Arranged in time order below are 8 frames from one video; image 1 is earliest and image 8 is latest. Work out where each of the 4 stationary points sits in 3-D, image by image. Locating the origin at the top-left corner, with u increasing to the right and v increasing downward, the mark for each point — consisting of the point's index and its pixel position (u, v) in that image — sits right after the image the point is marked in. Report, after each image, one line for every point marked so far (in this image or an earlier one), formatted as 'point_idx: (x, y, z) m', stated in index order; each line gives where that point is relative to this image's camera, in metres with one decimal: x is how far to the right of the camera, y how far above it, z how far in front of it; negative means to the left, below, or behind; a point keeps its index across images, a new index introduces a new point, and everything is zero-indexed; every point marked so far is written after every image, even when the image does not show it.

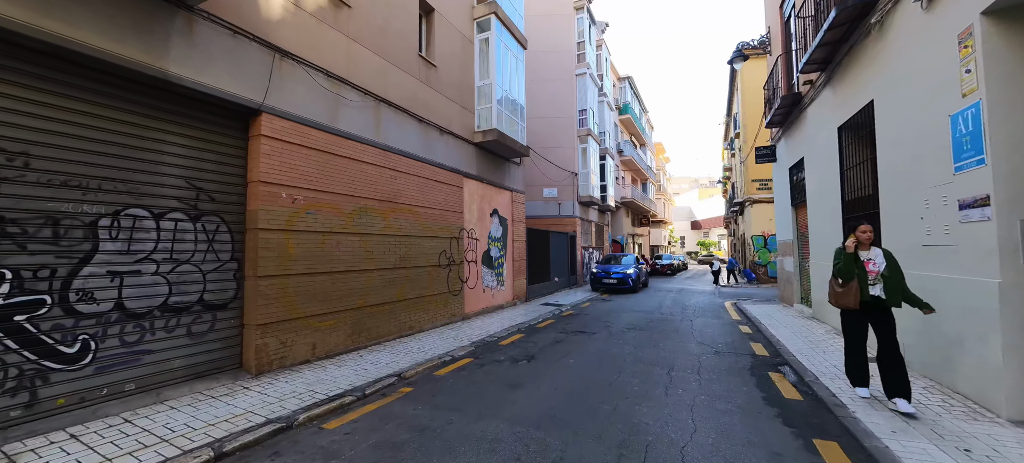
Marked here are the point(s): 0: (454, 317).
0: (-1.3, -1.9, +9.0) m
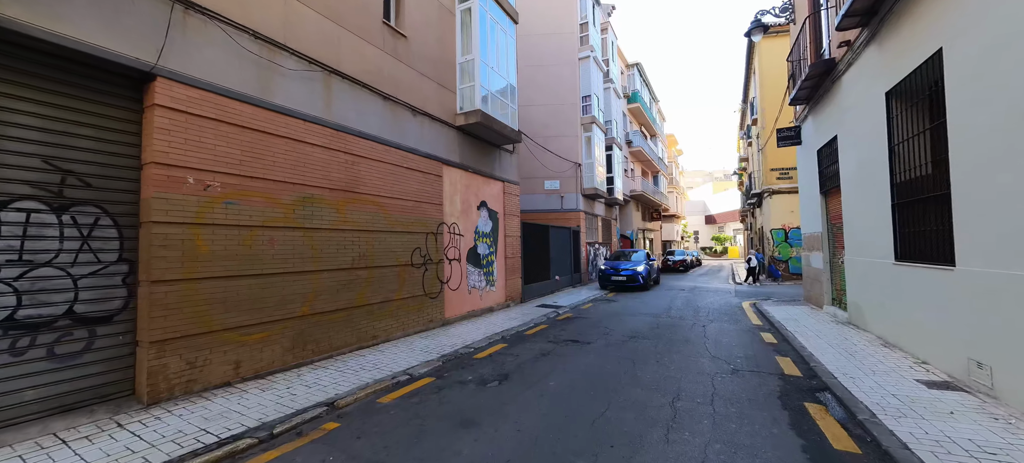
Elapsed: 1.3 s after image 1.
0: (-1.6, -1.8, +7.9) m
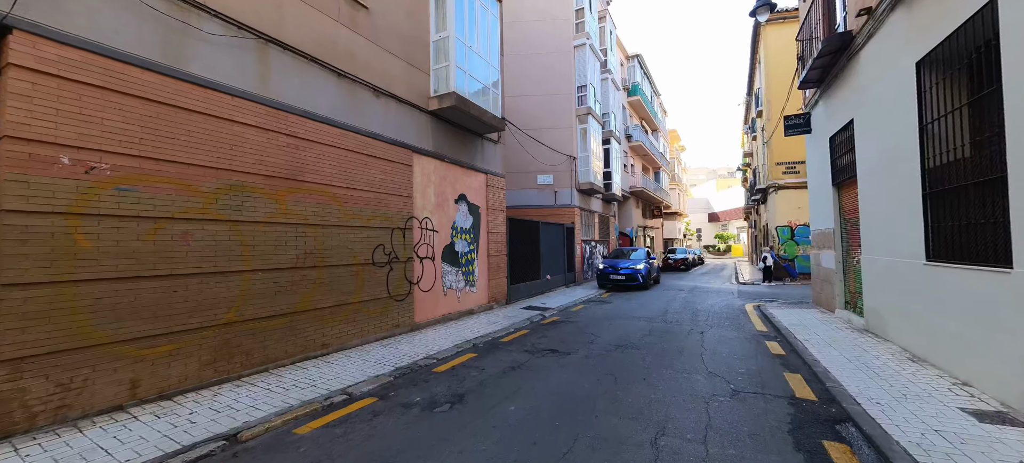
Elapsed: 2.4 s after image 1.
0: (-2.0, -1.7, +7.1) m
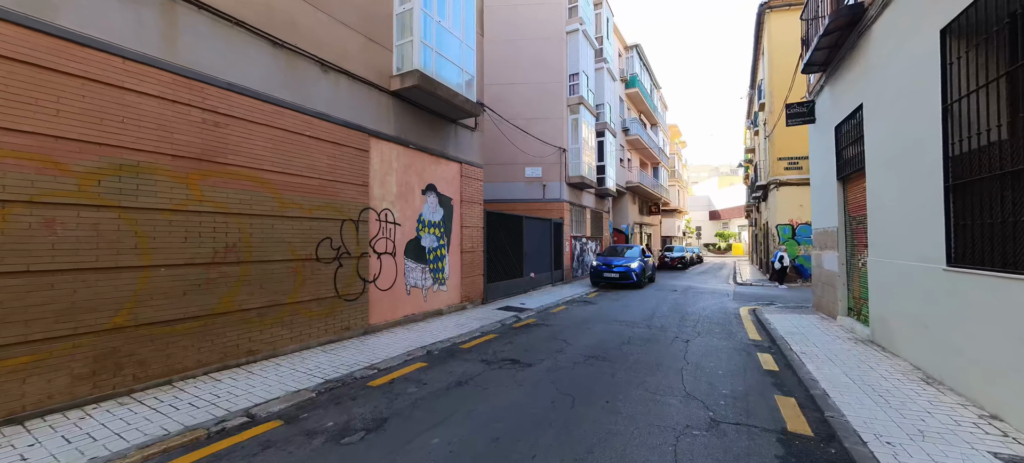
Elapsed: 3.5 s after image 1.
0: (-2.6, -1.6, +6.4) m
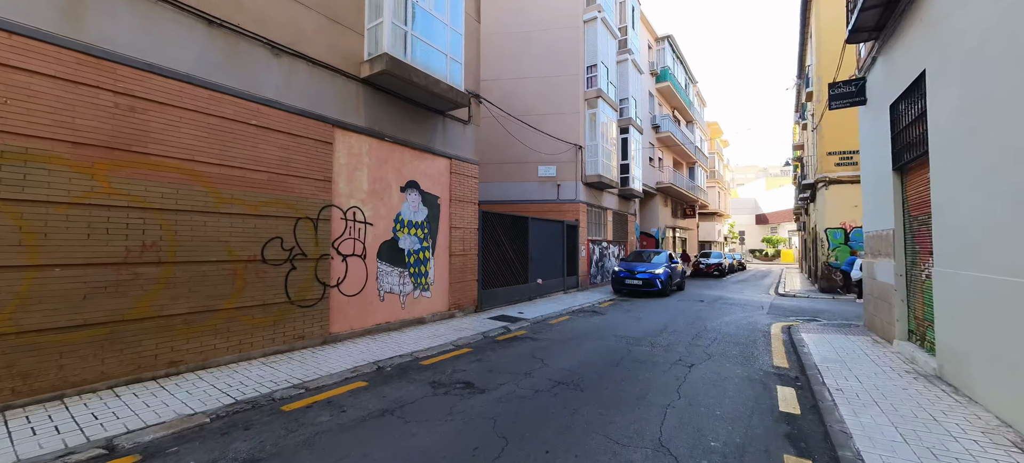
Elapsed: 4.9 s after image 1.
0: (-3.0, -1.5, +5.8) m
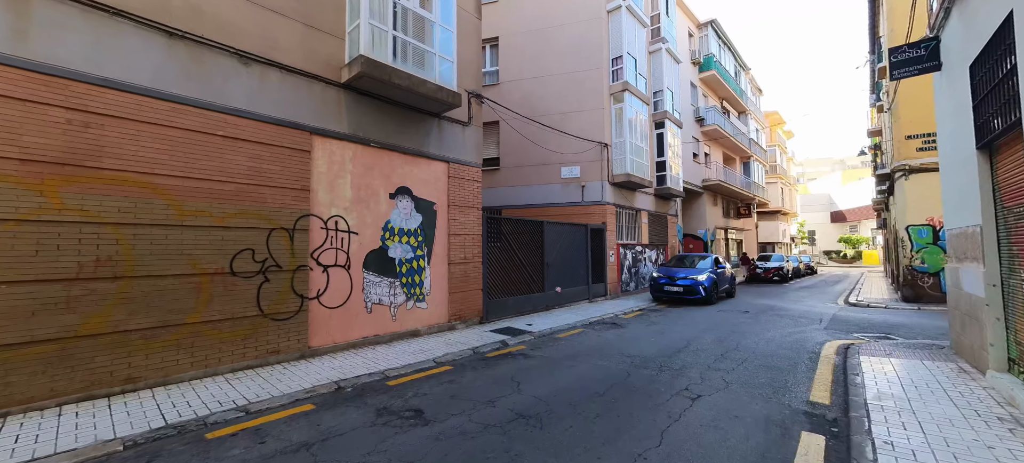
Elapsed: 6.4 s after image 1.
0: (-3.2, -1.7, +5.6) m
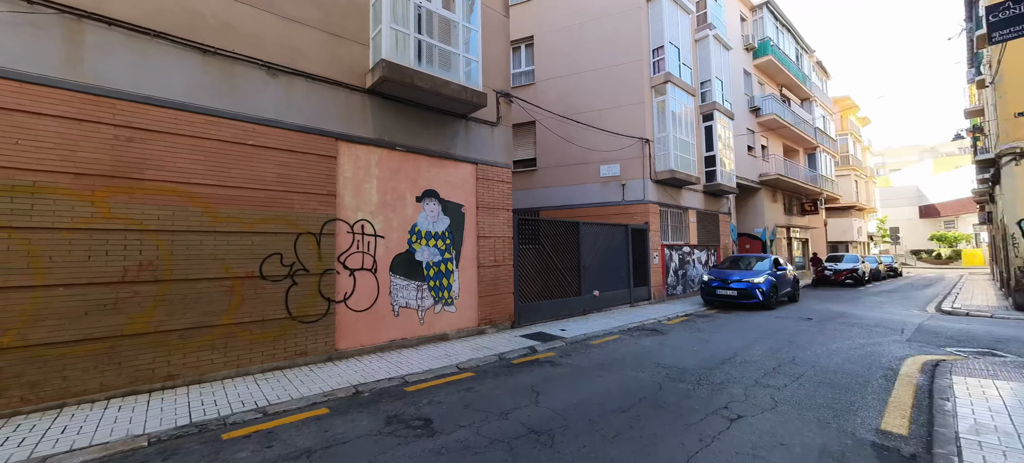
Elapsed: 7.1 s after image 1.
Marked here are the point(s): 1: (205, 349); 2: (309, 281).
0: (-2.9, -1.8, +5.7) m
1: (-3.8, -1.4, +5.0) m
2: (-2.9, -0.7, +5.8) m
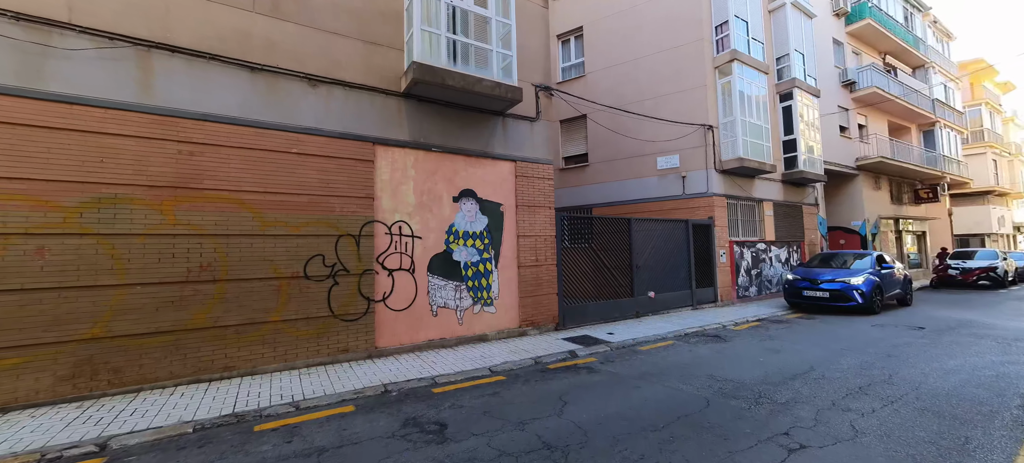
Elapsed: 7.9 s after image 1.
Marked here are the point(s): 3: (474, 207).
0: (-2.4, -1.8, +6.0) m
1: (-3.4, -1.5, +5.4) m
2: (-2.4, -0.7, +6.1) m
3: (-0.6, +0.4, +7.1) m
